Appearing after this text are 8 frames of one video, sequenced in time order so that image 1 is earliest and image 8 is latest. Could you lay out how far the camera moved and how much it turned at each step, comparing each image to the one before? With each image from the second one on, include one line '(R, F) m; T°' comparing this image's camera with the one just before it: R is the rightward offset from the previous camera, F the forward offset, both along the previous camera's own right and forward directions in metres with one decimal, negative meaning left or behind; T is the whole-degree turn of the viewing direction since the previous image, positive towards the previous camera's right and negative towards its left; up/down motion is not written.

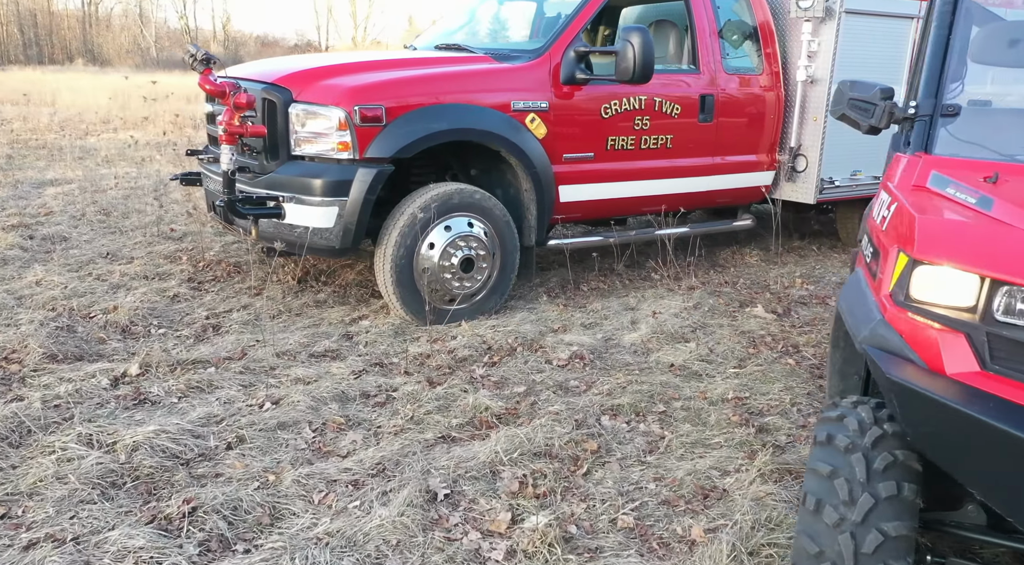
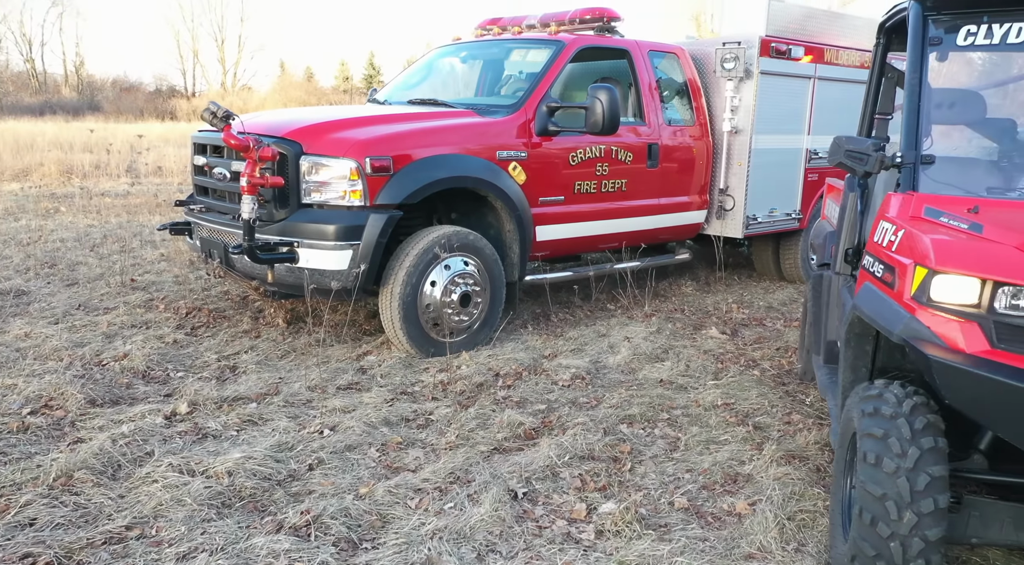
(-0.7, -0.5) m; +8°
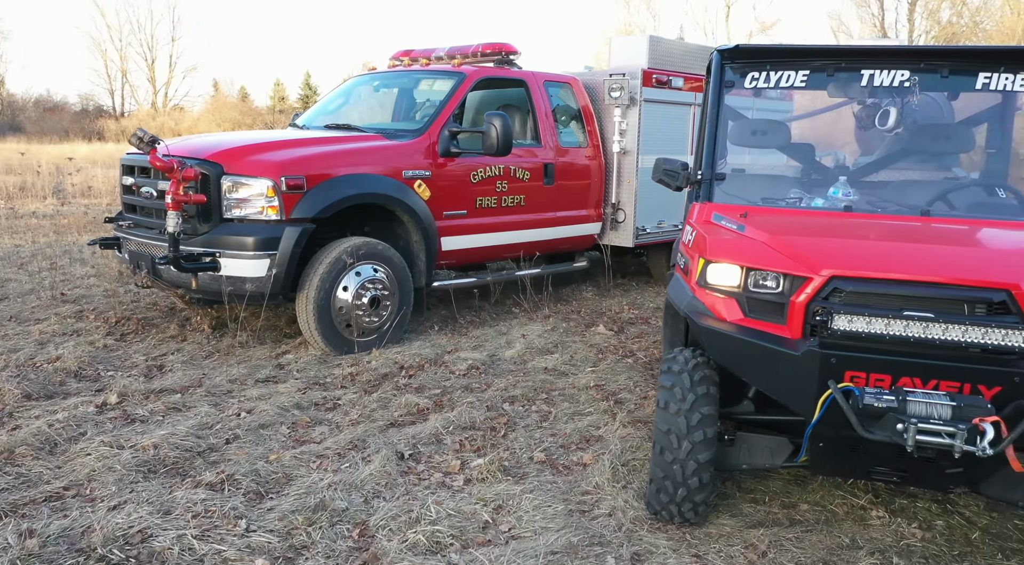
(+0.3, -0.7) m; +4°
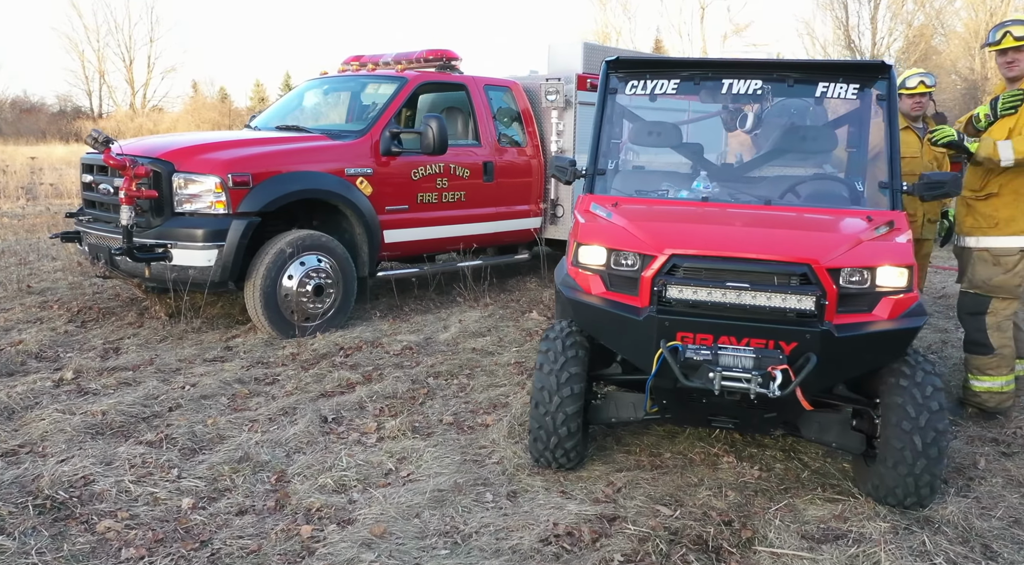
(+0.4, -0.5) m; +1°
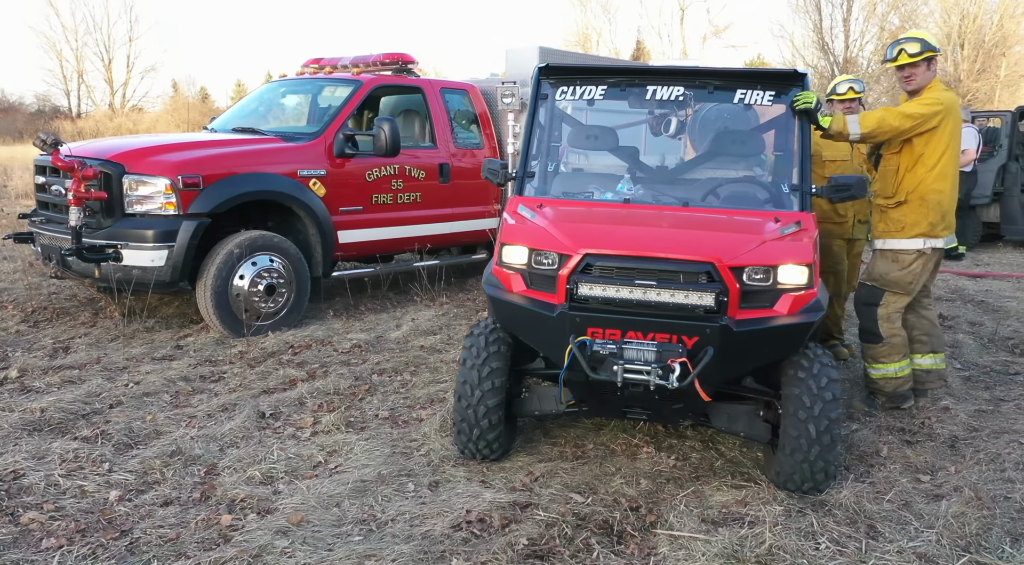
(+0.2, -0.1) m; +1°
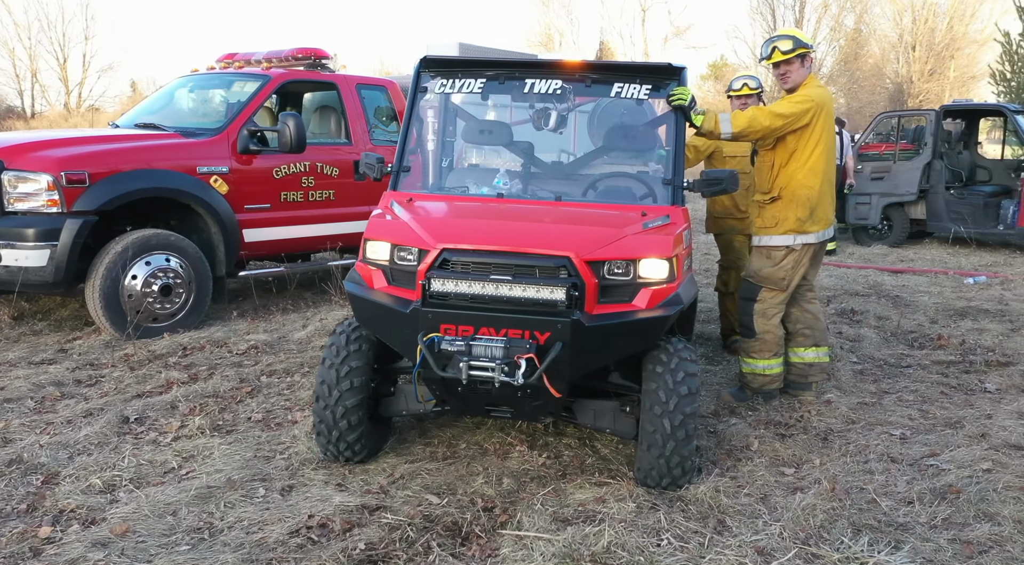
(+0.4, +0.1) m; +3°
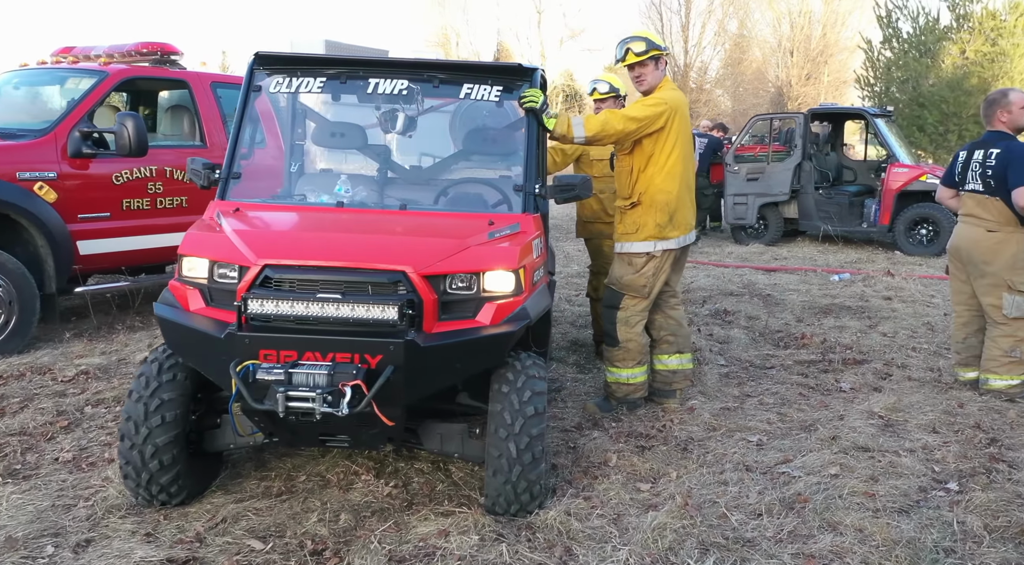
(+0.2, +0.2) m; +7°
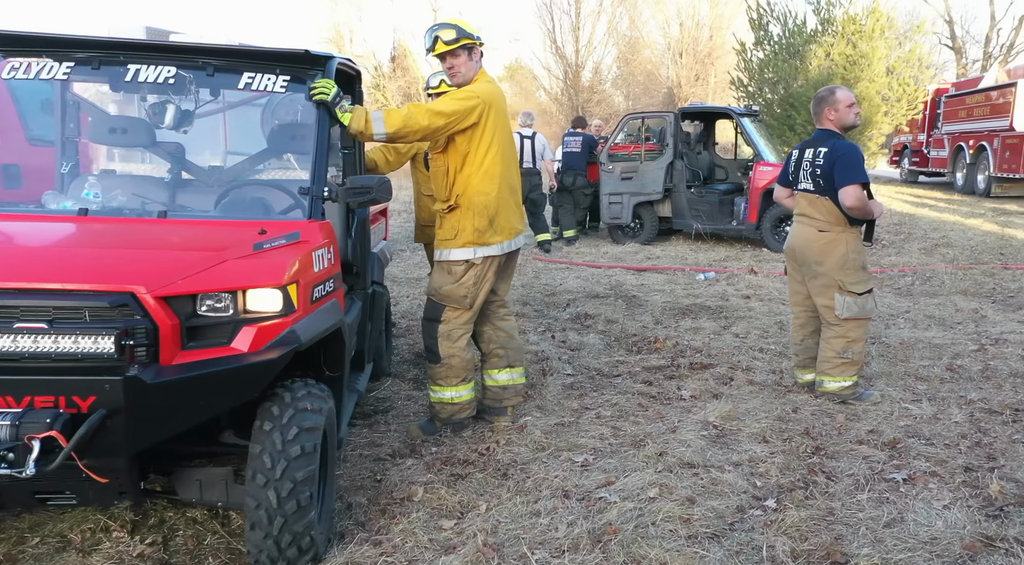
(+0.4, +0.4) m; +7°
